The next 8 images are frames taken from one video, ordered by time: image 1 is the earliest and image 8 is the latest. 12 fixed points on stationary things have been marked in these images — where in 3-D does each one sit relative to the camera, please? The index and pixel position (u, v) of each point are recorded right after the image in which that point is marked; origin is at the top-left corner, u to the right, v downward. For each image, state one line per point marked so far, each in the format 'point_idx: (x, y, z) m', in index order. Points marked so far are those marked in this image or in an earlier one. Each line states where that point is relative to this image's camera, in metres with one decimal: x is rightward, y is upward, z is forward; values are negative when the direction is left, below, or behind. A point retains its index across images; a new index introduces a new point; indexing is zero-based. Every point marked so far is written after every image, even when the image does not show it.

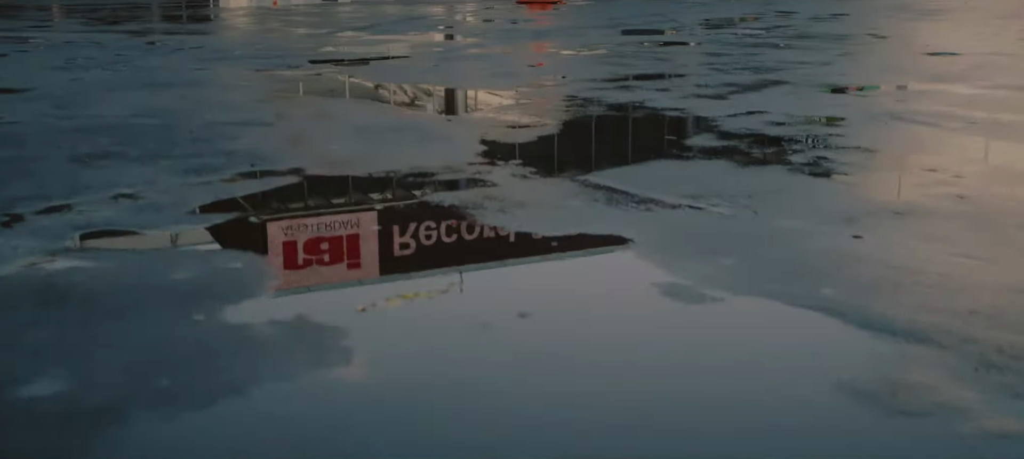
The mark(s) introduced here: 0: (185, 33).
0: (-2.3, +1.4, +8.3) m
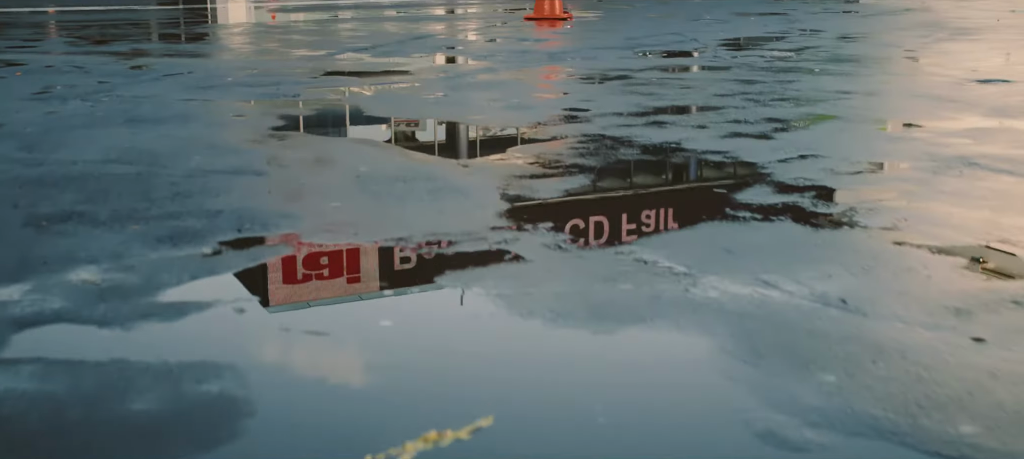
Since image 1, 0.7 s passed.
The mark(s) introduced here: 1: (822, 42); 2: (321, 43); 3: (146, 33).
0: (-2.2, +1.1, +7.8) m
1: (+2.2, +1.3, +8.3) m
2: (-1.5, +1.4, +9.0) m
3: (-3.2, +1.7, +10.3) m
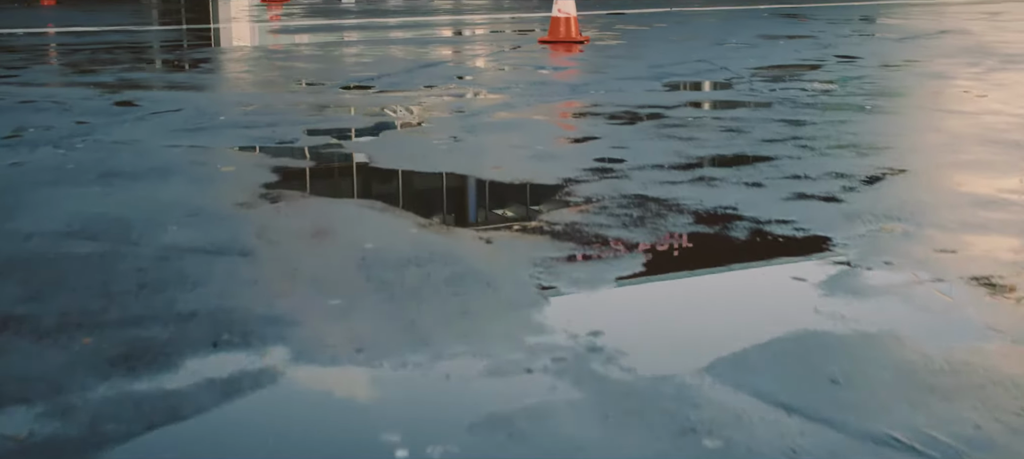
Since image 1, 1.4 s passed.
0: (-2.1, +0.9, +7.2) m
1: (+2.3, +1.0, +7.7) m
2: (-1.3, +1.1, +8.4) m
3: (-3.1, +1.4, +9.7) m
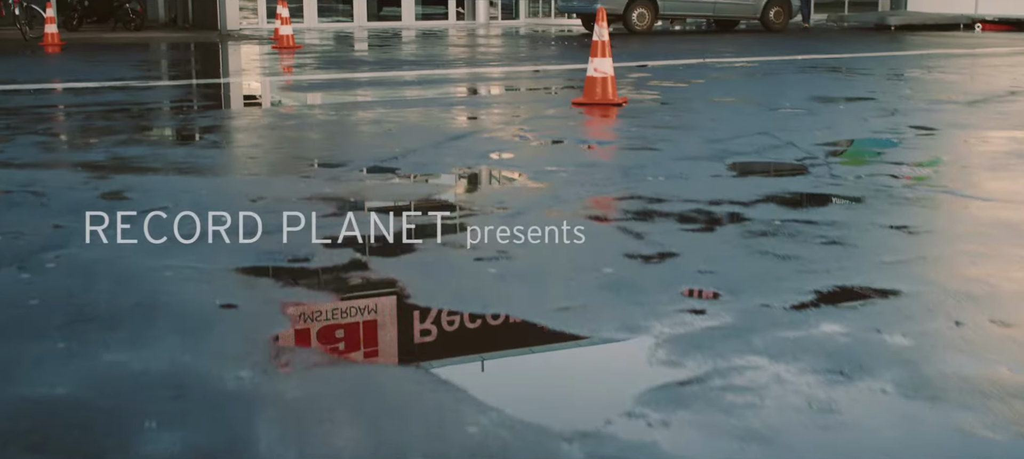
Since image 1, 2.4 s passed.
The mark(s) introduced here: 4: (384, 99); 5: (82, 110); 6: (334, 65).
0: (-1.9, +0.3, +6.3) m
1: (+2.5, +0.5, +6.8) m
2: (-1.1, +0.5, +7.5) m
3: (-2.8, +0.8, +8.9) m
4: (-1.2, +1.2, +10.8) m
5: (-3.7, +1.0, +10.1) m
6: (-2.3, +2.1, +15.6) m
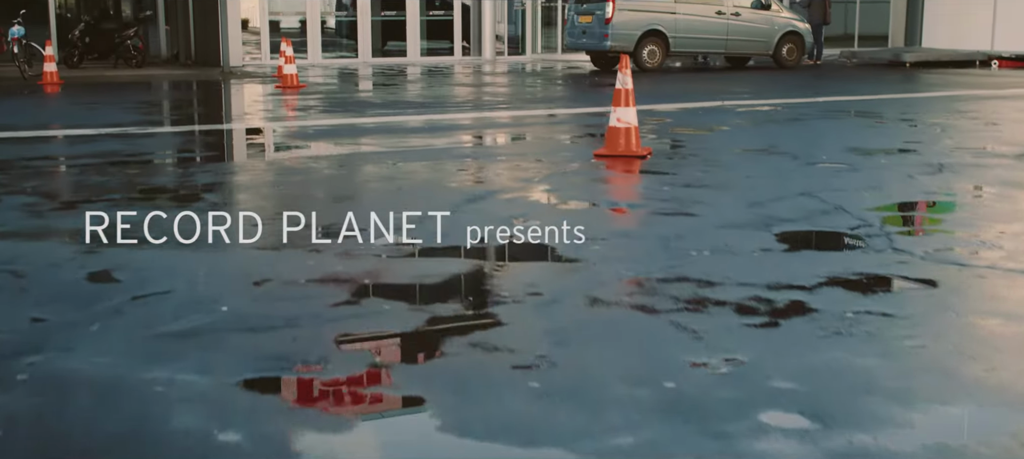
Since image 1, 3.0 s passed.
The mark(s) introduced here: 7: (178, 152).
0: (-1.7, -0.1, +5.8) m
1: (+2.7, +0.1, +6.2) m
2: (-1.0, +0.1, +7.0) m
3: (-2.7, +0.3, +8.3) m
4: (-1.0, +0.7, +10.3) m
5: (-3.5, +0.5, +9.5) m
6: (-2.2, +1.5, +15.0) m
7: (-2.9, +0.7, +10.5) m
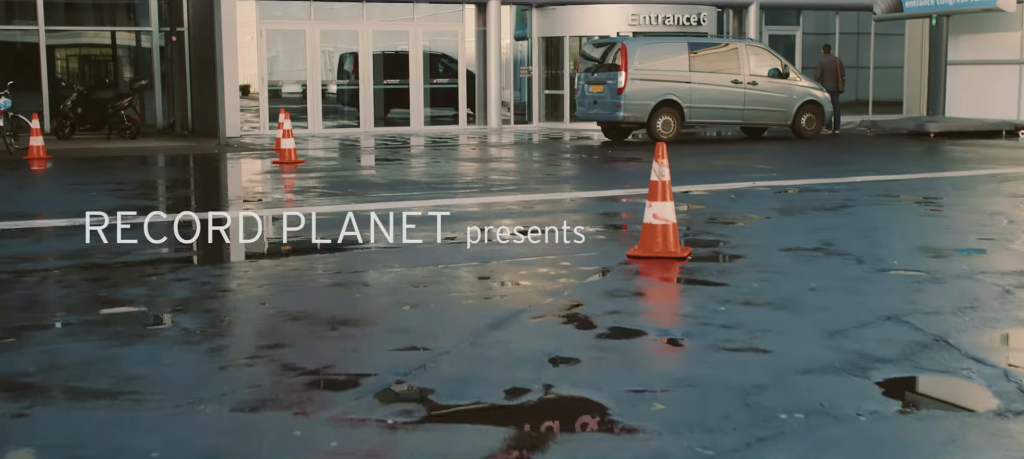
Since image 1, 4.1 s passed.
0: (-1.6, -0.7, +4.6) m
1: (+2.8, -0.5, +5.1) m
2: (-0.8, -0.5, +5.8) m
3: (-2.5, -0.4, +7.2) m
4: (-0.9, -0.1, +9.1) m
5: (-3.4, -0.3, +8.4) m
6: (-2.0, +0.5, +14.0) m
7: (-2.8, -0.2, +9.4) m
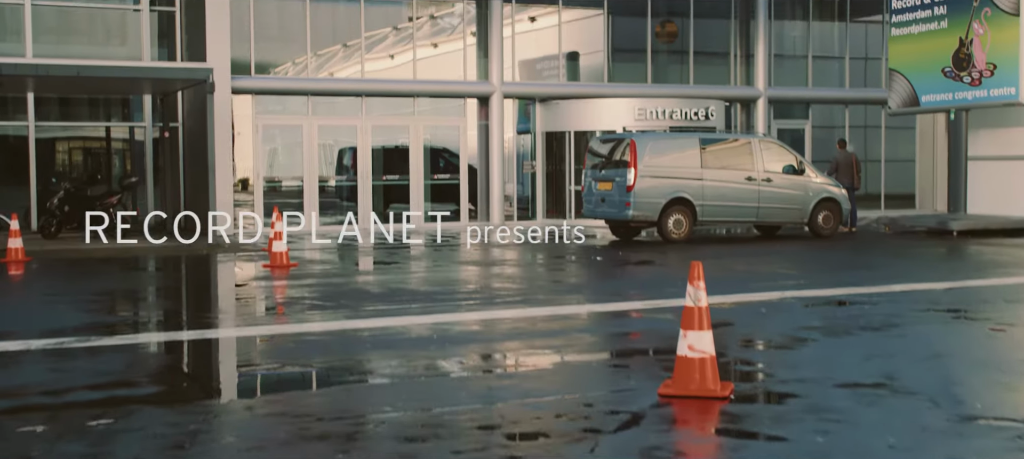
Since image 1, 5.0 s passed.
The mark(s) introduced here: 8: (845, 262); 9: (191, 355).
0: (-1.5, -1.2, +3.4) m
1: (+2.9, -1.1, +3.9) m
2: (-0.7, -1.1, +4.6) m
3: (-2.4, -1.1, +6.0) m
4: (-0.8, -1.0, +7.9) m
5: (-3.3, -1.1, +7.2) m
6: (-2.0, -0.8, +12.8) m
7: (-2.7, -1.1, +8.2) m
8: (+5.4, -0.5, +19.0) m
9: (-2.7, -1.0, +9.7) m
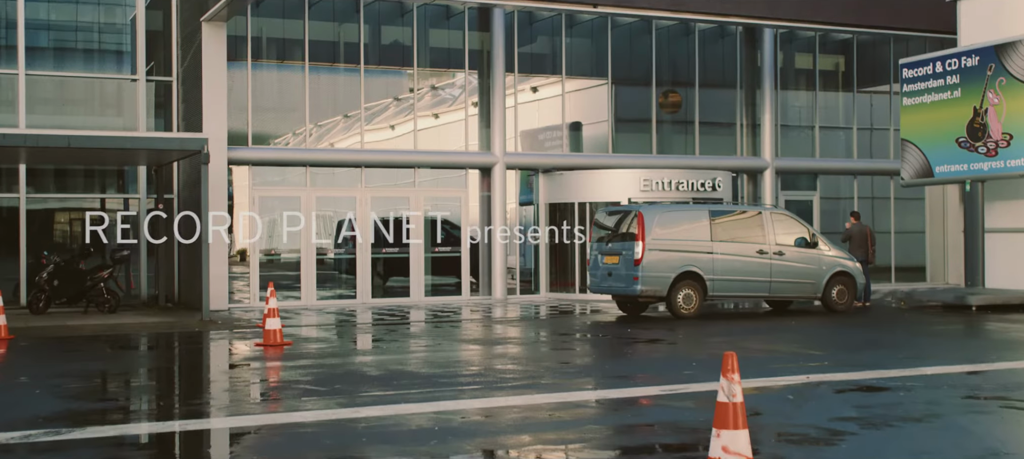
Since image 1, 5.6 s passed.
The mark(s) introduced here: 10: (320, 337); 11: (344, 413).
0: (-1.5, -1.4, +2.6) m
1: (+3.0, -1.4, +3.0) m
2: (-0.7, -1.5, +3.8) m
3: (-2.4, -1.5, +5.1) m
4: (-0.7, -1.5, +7.1) m
5: (-3.2, -1.6, +6.4) m
6: (-1.9, -1.6, +12.0) m
7: (-2.6, -1.6, +7.3) m
8: (+5.5, -1.7, +18.2) m
9: (-2.6, -1.6, +8.9) m
10: (-3.1, -1.7, +18.9) m
11: (-1.5, -1.6, +10.1) m
